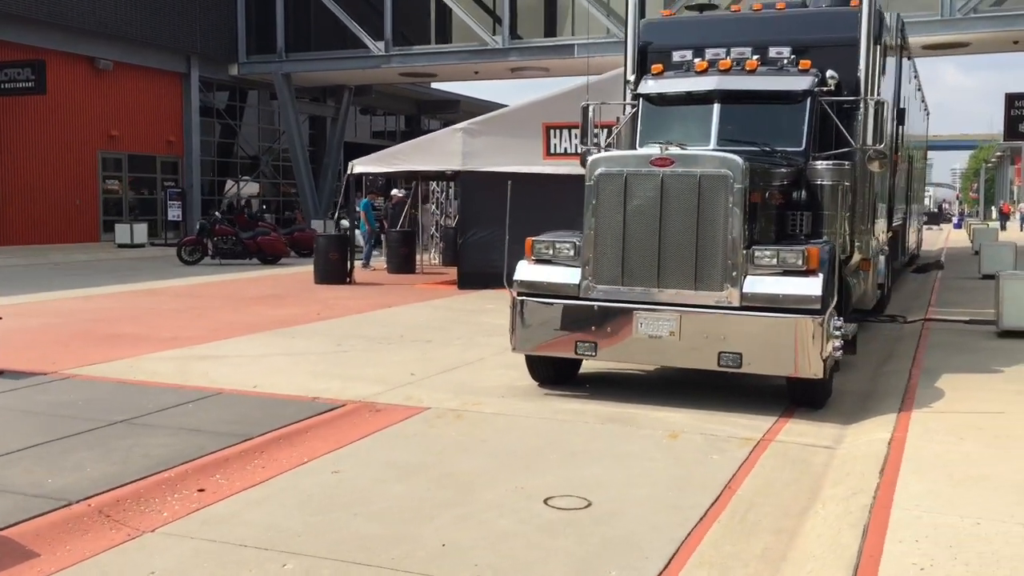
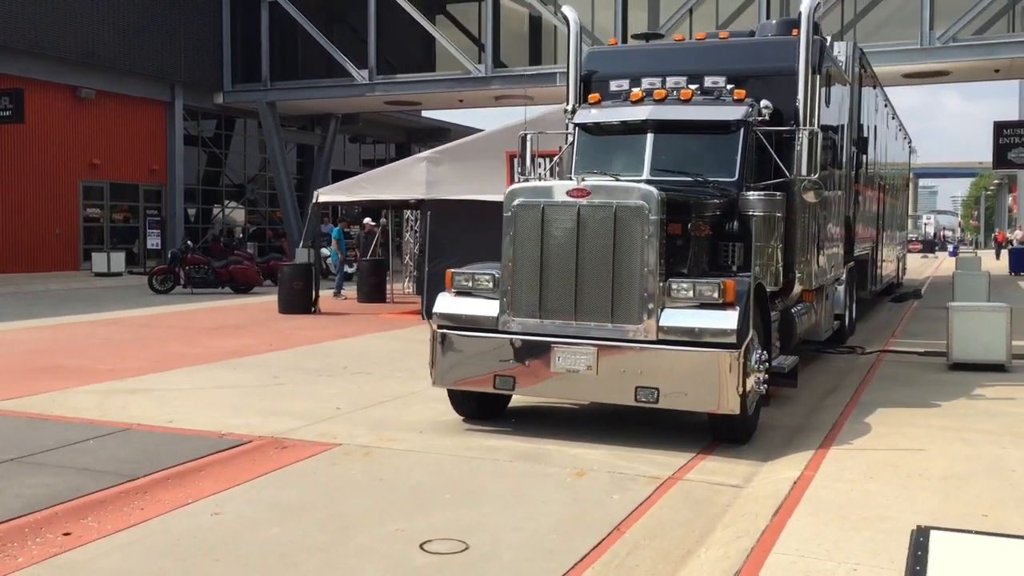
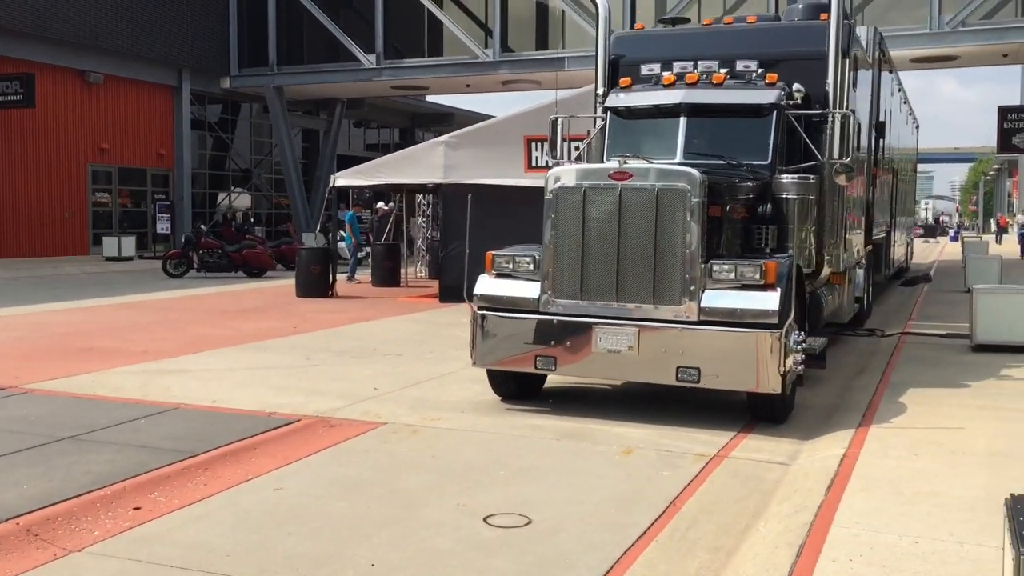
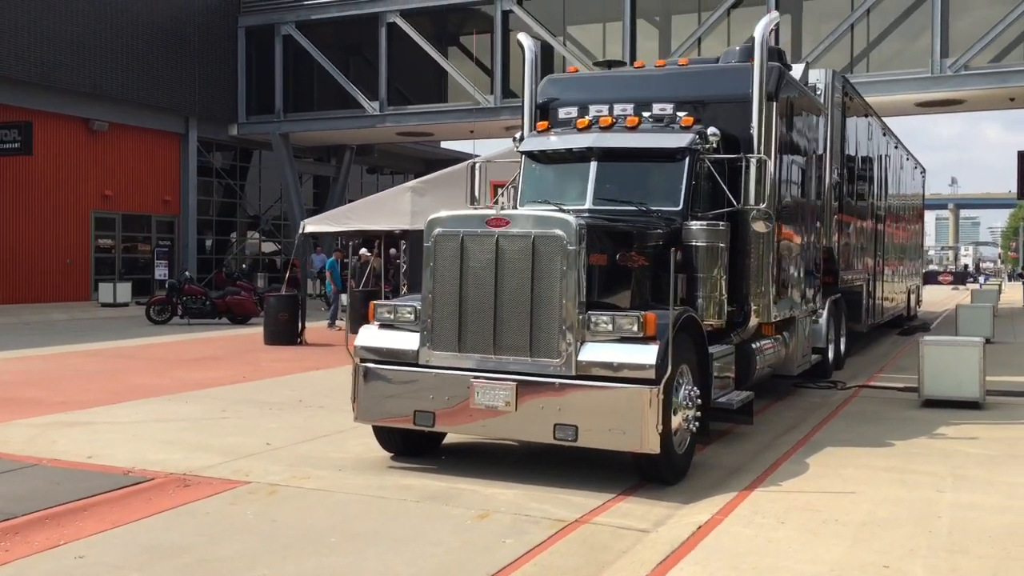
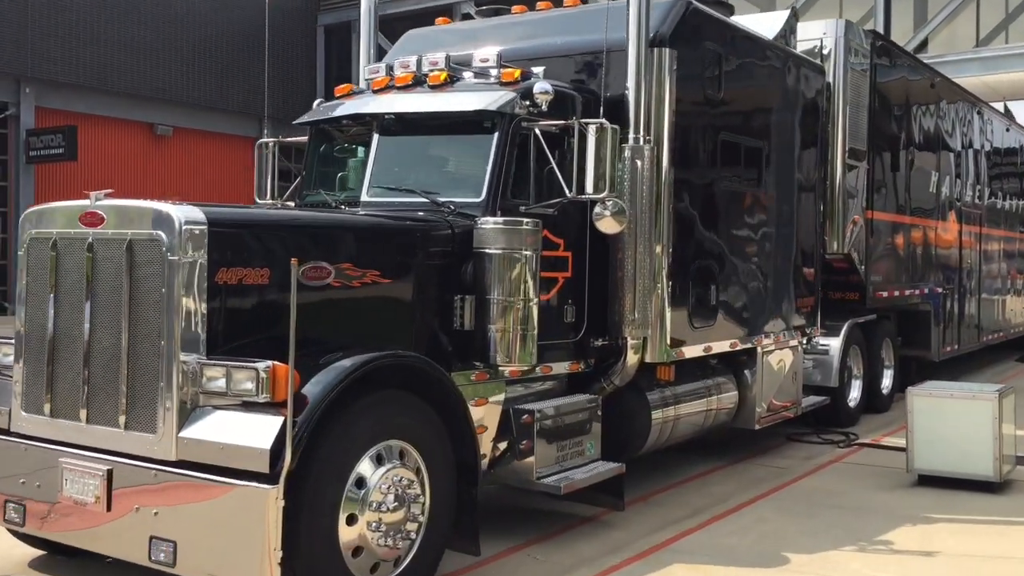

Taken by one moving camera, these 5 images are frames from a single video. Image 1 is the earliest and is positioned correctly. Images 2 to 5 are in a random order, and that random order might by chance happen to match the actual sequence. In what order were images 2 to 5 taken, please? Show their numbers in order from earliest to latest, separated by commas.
3, 2, 4, 5
